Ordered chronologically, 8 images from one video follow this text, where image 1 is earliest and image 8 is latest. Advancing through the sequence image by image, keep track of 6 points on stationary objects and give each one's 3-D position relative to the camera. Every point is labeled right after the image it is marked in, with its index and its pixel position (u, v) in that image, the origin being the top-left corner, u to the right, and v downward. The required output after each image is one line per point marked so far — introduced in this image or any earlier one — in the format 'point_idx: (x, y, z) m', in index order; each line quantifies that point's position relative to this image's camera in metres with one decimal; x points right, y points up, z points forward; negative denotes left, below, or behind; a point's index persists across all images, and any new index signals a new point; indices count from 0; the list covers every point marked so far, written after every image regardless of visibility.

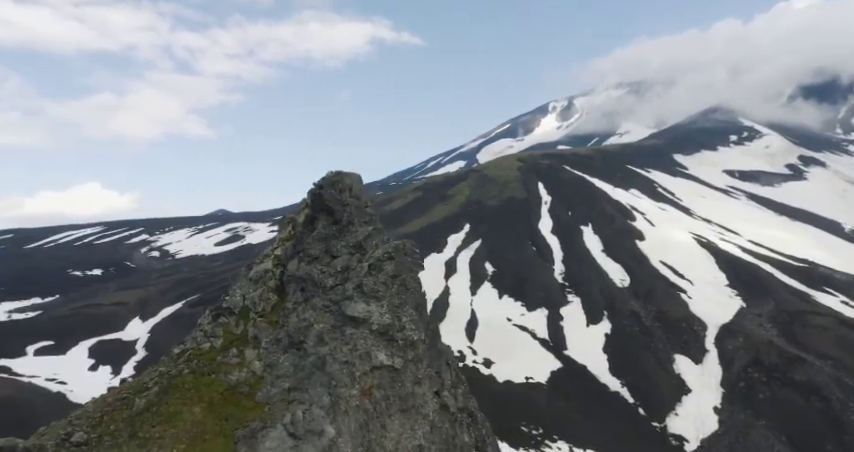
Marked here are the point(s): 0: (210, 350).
0: (-6.3, -3.6, +19.0) m
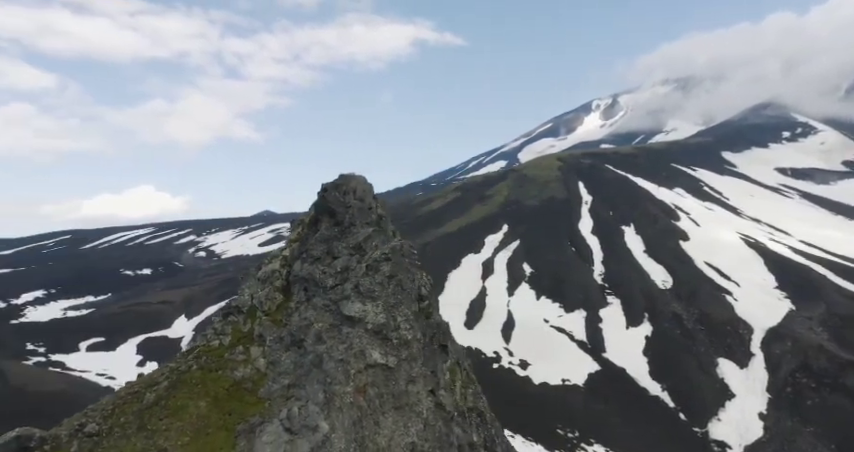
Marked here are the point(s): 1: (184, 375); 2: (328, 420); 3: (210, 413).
0: (-6.3, -3.7, +19.7) m
1: (-7.1, -4.4, +19.0) m
2: (-2.5, -4.9, +16.5) m
3: (-5.9, -5.1, +17.8) m
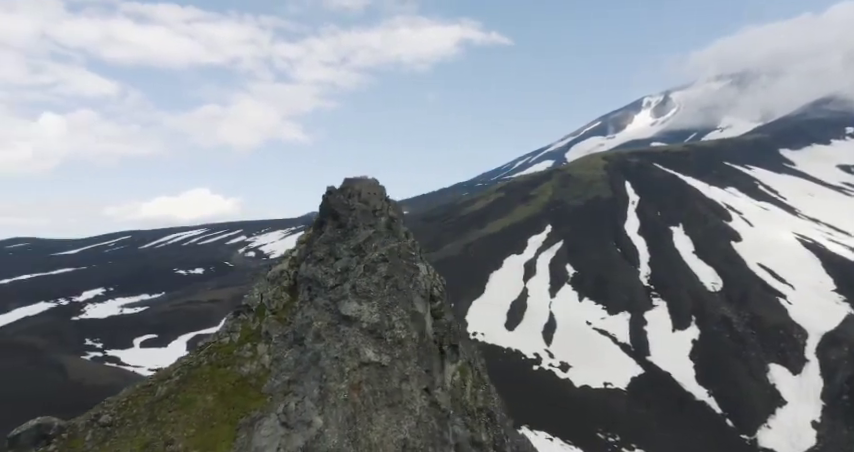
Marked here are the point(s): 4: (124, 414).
0: (-6.3, -3.7, +20.6) m
1: (-7.1, -4.4, +20.0) m
2: (-2.8, -5.0, +17.1) m
3: (-6.1, -5.2, +18.6) m
4: (-8.7, -5.4, +18.7) m
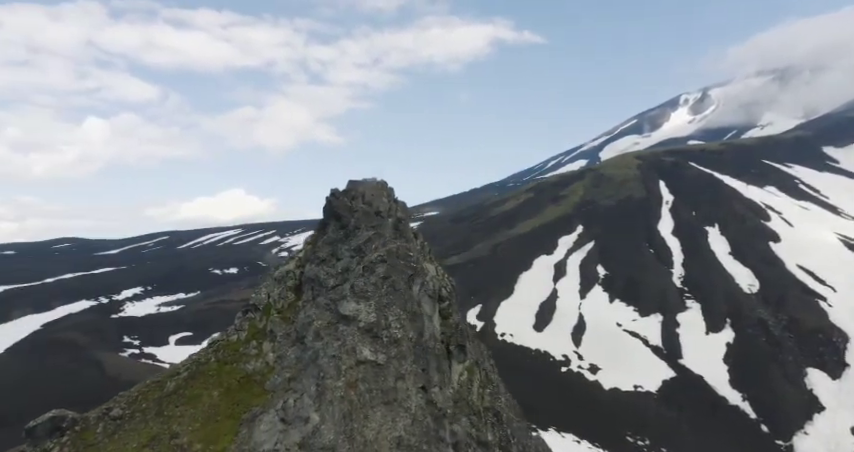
0: (-6.3, -3.8, +21.3) m
1: (-7.1, -4.5, +20.6) m
2: (-2.9, -5.0, +17.6) m
3: (-6.1, -5.2, +19.3) m
4: (-8.8, -5.4, +19.4) m
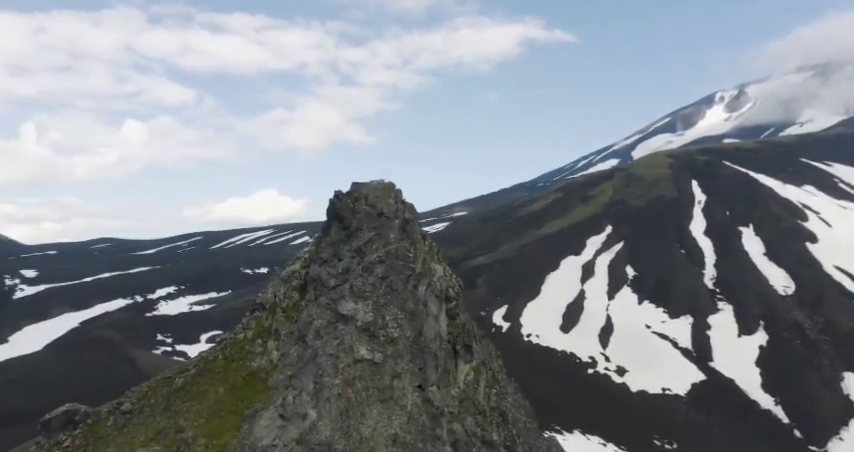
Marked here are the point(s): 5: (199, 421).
0: (-6.3, -3.8, +21.9) m
1: (-7.1, -4.5, +21.3) m
2: (-3.1, -5.1, +18.1) m
3: (-6.2, -5.3, +19.9) m
4: (-8.8, -5.5, +20.2) m
5: (-6.8, -5.8, +19.2) m
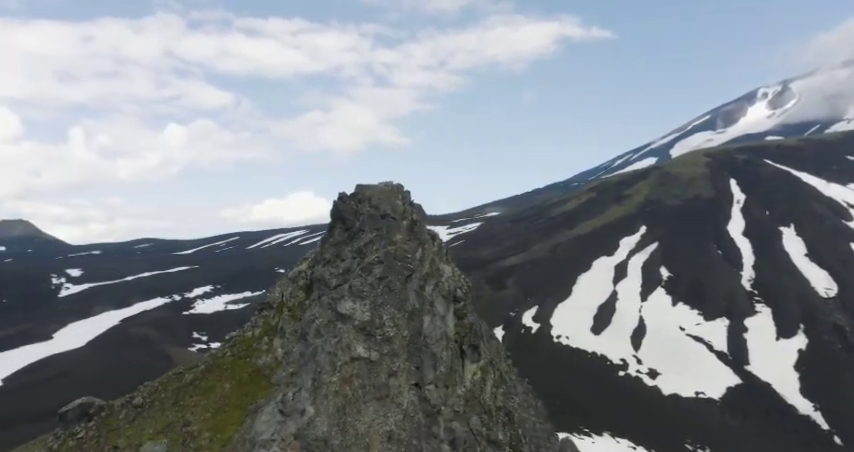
0: (-6.2, -3.9, +22.6) m
1: (-7.1, -4.6, +22.0) m
2: (-3.2, -5.1, +18.6) m
3: (-6.2, -5.3, +20.6) m
4: (-8.9, -5.5, +21.0) m
5: (-6.8, -5.8, +20.0) m
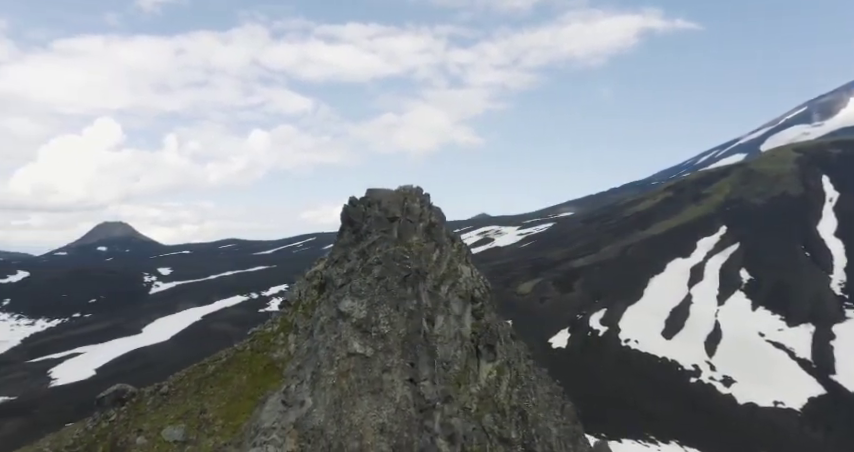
0: (-5.9, -4.0, +24.1) m
1: (-6.9, -4.7, +23.7) m
2: (-3.5, -5.2, +19.8) m
3: (-6.2, -5.4, +22.2) m
4: (-8.8, -5.6, +22.9) m
5: (-6.9, -5.9, +21.6) m
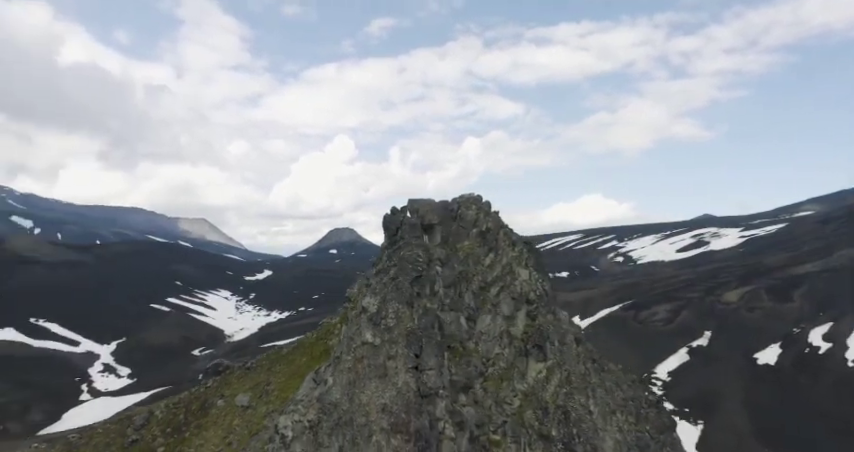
0: (-4.2, -4.3, +28.4) m
1: (-5.2, -5.0, +28.3) m
2: (-3.4, -5.5, +23.4) m
3: (-5.1, -5.7, +26.6) m
4: (-7.3, -6.0, +28.2) m
5: (-5.9, -6.2, +26.3) m
